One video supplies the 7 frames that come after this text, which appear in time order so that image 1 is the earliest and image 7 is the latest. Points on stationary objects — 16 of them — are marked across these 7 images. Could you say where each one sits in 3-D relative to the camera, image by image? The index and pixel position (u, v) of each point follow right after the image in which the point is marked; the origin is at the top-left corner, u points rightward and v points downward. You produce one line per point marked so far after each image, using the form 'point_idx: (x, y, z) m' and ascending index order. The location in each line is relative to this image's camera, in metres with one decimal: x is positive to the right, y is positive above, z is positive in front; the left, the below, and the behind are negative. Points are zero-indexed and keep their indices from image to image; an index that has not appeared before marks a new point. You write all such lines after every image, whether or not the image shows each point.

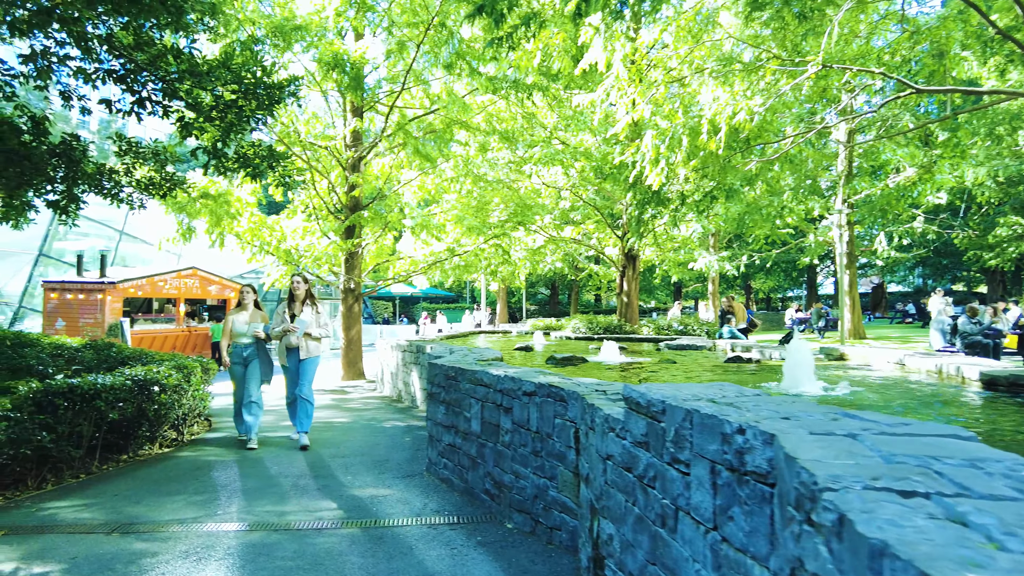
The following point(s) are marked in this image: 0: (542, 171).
0: (+0.8, +3.1, +17.8) m
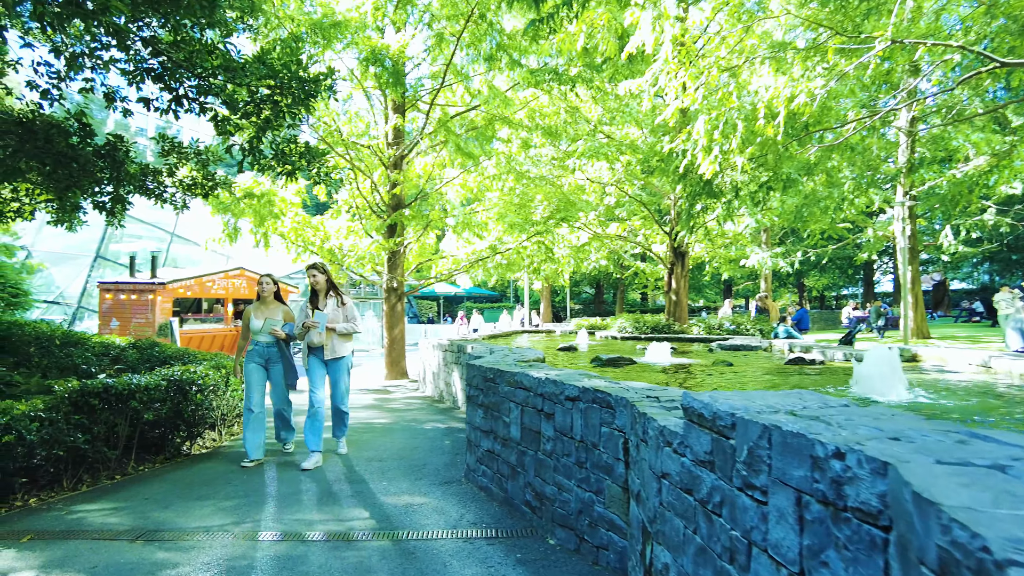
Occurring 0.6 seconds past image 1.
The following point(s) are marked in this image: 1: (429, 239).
0: (+1.9, +3.2, +17.4) m
1: (-2.1, +1.2, +16.7) m
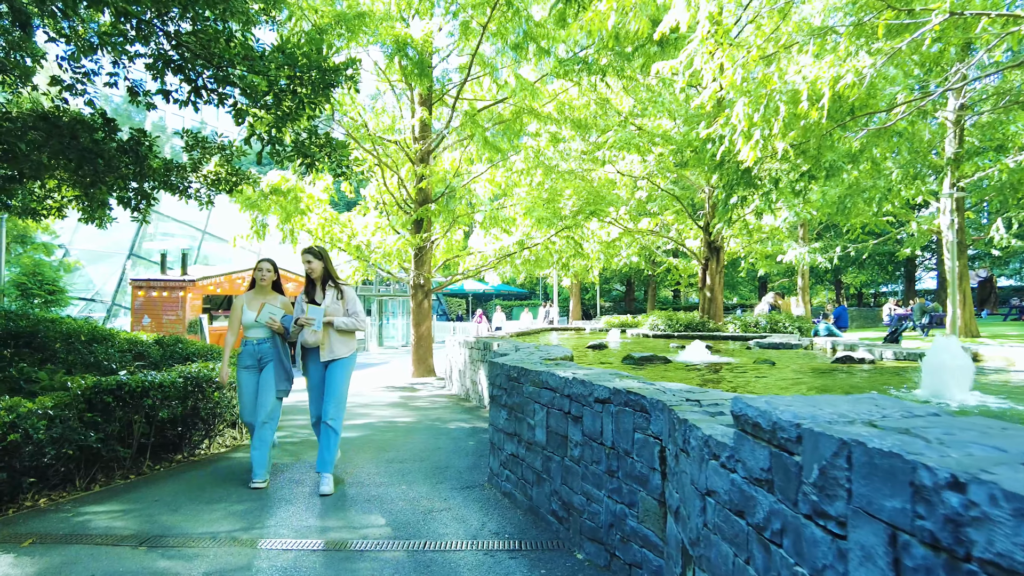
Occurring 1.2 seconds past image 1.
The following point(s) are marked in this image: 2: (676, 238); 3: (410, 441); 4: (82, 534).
0: (+2.7, +3.3, +16.9) m
1: (-1.4, +1.3, +16.5) m
2: (+4.8, +1.5, +19.3) m
3: (-1.1, -1.7, +7.2) m
4: (-2.6, -1.5, +4.0) m
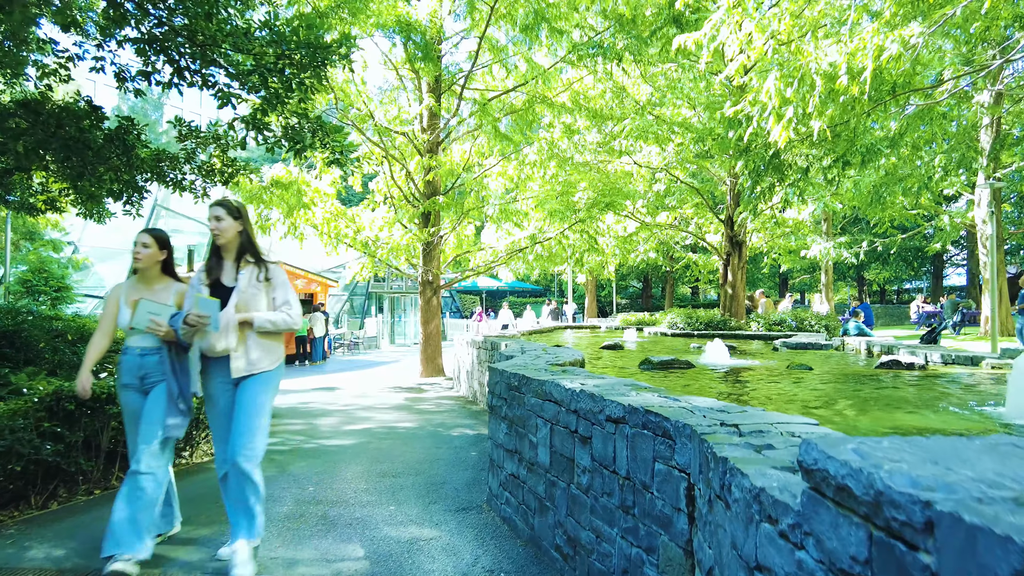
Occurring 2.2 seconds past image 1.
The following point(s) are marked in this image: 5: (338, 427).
0: (+3.0, +3.4, +16.3) m
1: (-1.1, +1.4, +15.9) m
2: (+5.1, +1.6, +18.5) m
3: (-1.1, -1.6, +6.7) m
4: (-2.6, -1.5, +3.5) m
5: (-2.2, -1.7, +8.3) m
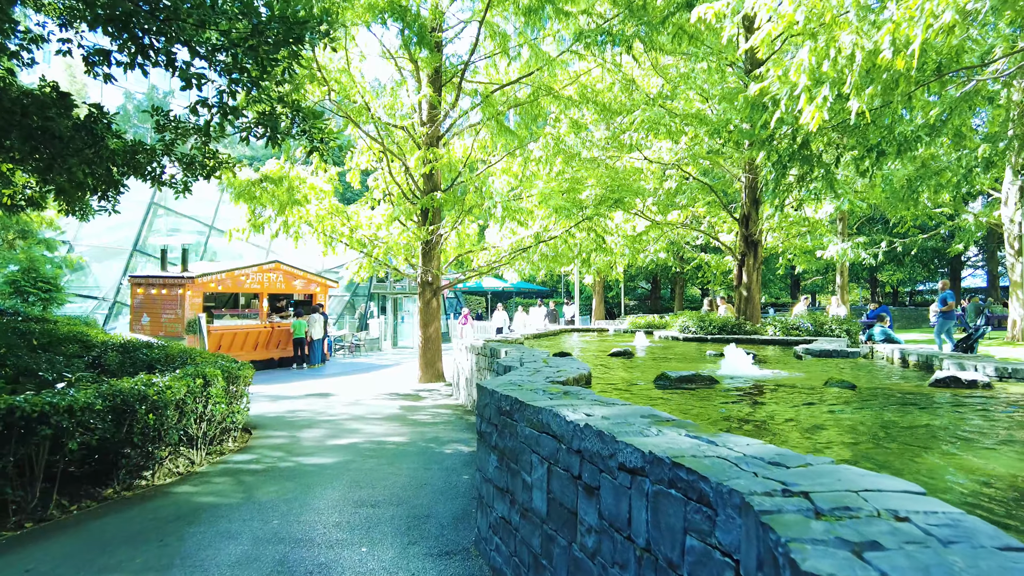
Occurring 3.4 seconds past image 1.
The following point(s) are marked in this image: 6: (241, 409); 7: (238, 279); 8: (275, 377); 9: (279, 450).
0: (+3.1, +3.3, +15.5) m
1: (-1.0, +1.4, +15.2) m
2: (+5.2, +1.5, +17.8) m
3: (-1.1, -1.6, +6.0) m
4: (-2.7, -1.5, +2.9) m
5: (-2.2, -1.7, +7.6) m
6: (-3.1, -1.4, +7.6) m
7: (-7.5, +0.2, +18.3) m
8: (-5.8, -2.2, +16.3) m
9: (-2.5, -1.7, +7.1) m
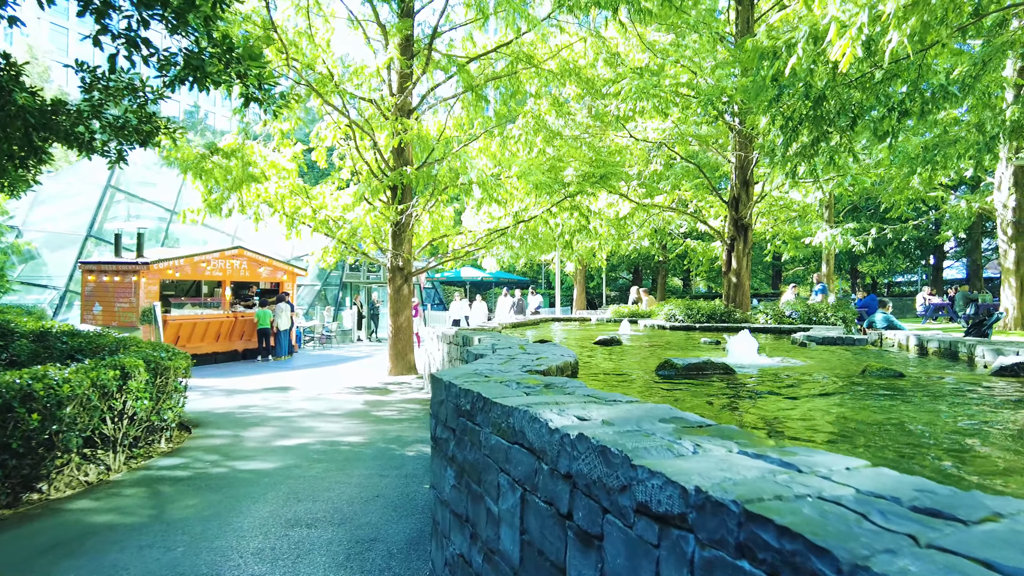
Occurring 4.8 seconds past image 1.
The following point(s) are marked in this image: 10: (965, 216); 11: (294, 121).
0: (+2.6, +3.6, +14.7) m
1: (-1.5, +1.7, +14.3) m
2: (+4.7, +1.8, +17.0) m
3: (-1.3, -1.4, +5.0) m
4: (-2.8, -1.3, +1.9) m
5: (-2.4, -1.5, +6.6) m
6: (-3.4, -1.2, +6.6) m
7: (-8.1, +0.6, +17.1) m
8: (-6.3, -1.9, +15.2) m
9: (-2.7, -1.5, +6.1) m
10: (+12.6, +2.0, +18.5) m
11: (-4.1, +3.2, +12.6) m
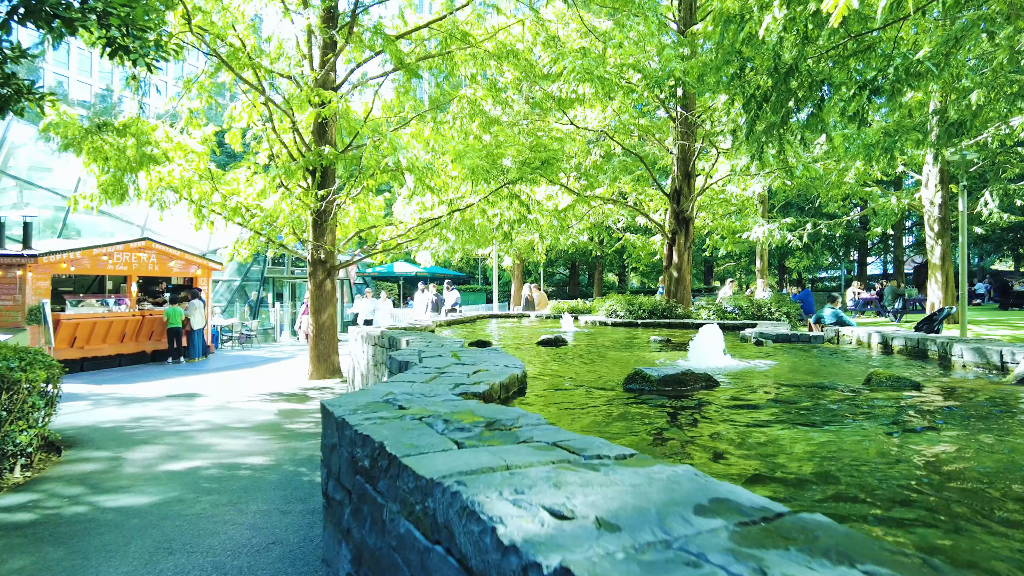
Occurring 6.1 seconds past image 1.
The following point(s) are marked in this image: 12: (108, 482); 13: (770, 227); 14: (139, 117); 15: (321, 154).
0: (+1.2, +3.7, +14.0) m
1: (-2.8, +1.8, +13.2) m
2: (+3.1, +2.0, +16.5) m
3: (-1.7, -1.4, +4.1) m
4: (-2.9, -1.3, +0.8) m
5: (-3.0, -1.5, +5.5) m
6: (-3.9, -1.1, +5.4) m
7: (-9.7, +0.7, +15.4) m
8: (-7.7, -1.8, +13.8) m
9: (-3.3, -1.5, +5.0) m
10: (+10.8, +2.2, +18.8) m
11: (-5.3, +3.2, +11.3) m
12: (-3.0, -1.5, +5.0) m
13: (+6.6, +1.6, +16.8) m
14: (-5.8, +2.6, +10.4) m
15: (-3.0, +2.1, +10.6) m
